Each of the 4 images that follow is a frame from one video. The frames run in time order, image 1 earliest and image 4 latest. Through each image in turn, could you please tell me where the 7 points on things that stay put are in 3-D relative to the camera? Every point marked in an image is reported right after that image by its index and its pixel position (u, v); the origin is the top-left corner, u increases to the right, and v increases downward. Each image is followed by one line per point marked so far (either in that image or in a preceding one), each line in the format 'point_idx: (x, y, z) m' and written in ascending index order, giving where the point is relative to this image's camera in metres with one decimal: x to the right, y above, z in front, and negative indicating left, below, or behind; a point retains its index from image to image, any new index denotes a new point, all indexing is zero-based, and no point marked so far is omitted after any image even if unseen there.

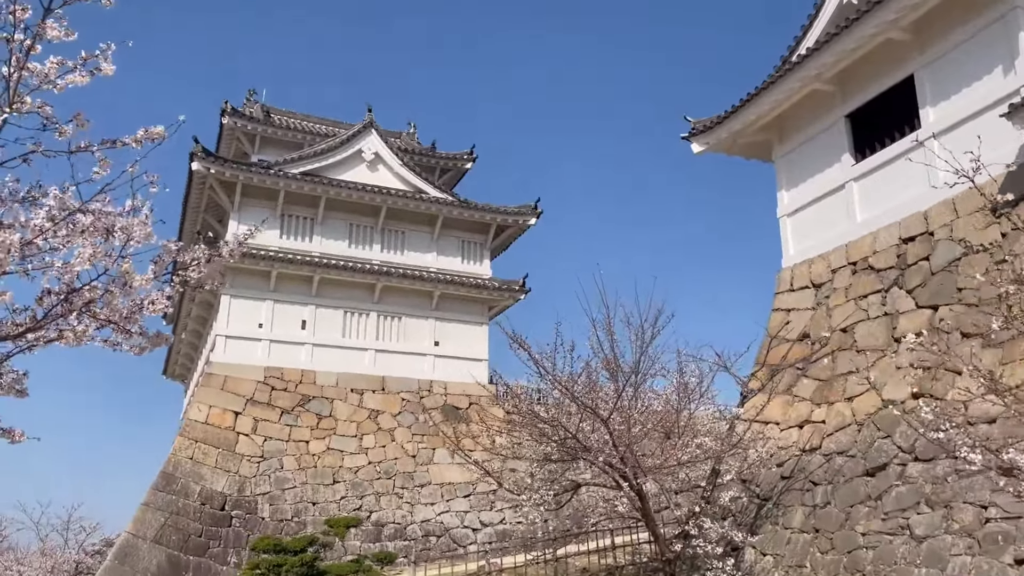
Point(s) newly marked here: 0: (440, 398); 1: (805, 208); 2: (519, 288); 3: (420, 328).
0: (-1.3, -2.0, +14.6) m
1: (+3.5, +0.9, +9.6) m
2: (+0.1, 0.0, +15.5) m
3: (-1.7, -0.7, +15.0) m
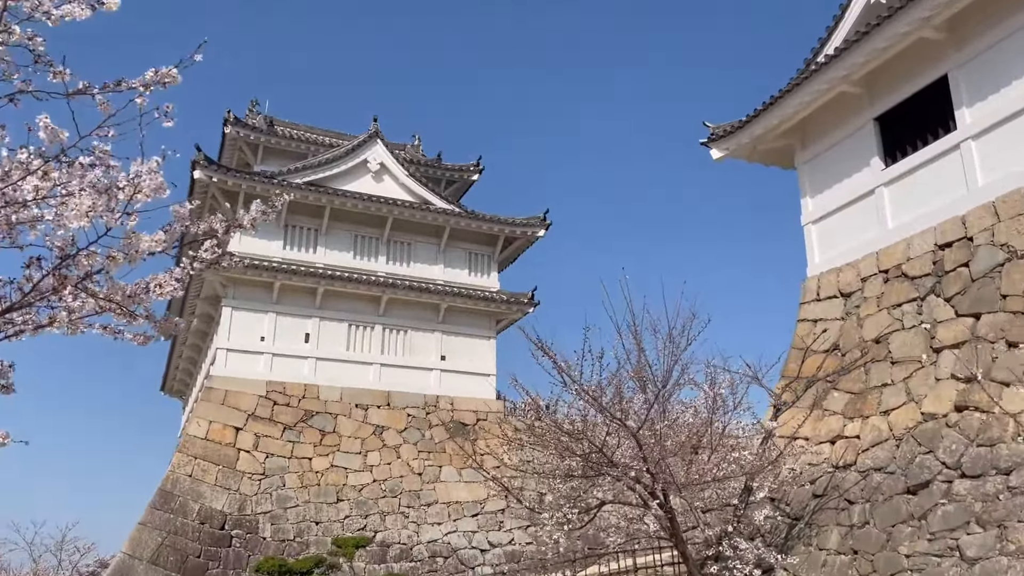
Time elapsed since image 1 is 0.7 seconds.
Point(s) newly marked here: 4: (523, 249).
0: (-1.2, -2.2, +14.2) m
1: (+3.7, +0.8, +9.2) m
2: (+0.3, -0.3, +15.1) m
3: (-1.6, -1.0, +14.6) m
4: (+0.2, +0.8, +15.9) m
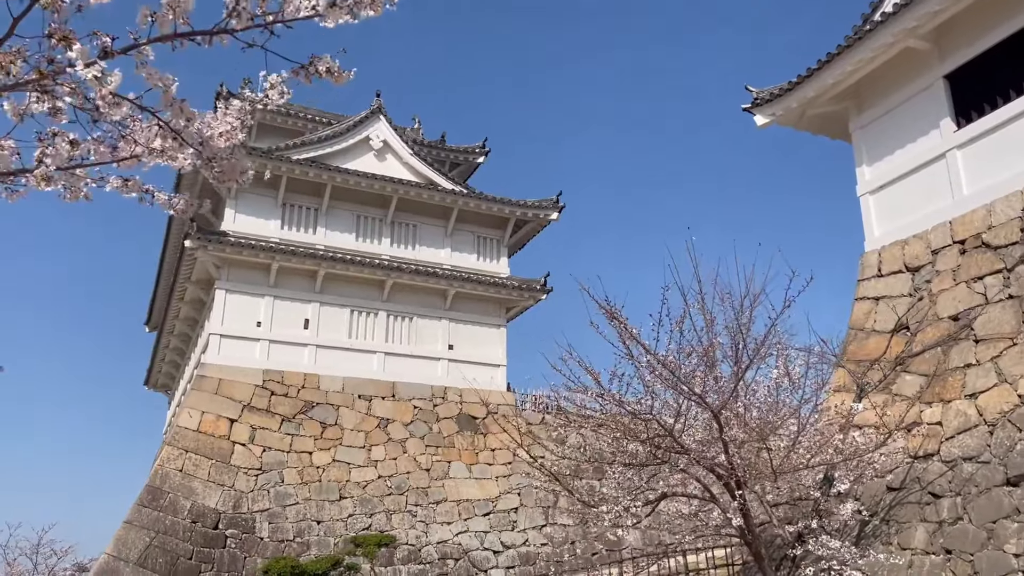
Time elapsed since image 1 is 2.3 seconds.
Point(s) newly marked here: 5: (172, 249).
0: (-0.9, -2.0, +13.3) m
1: (+4.0, +1.1, +8.4) m
2: (+0.5, 0.0, +14.3) m
3: (-1.3, -0.7, +13.7) m
4: (+0.4, +1.0, +15.1) m
5: (-6.3, +0.7, +14.9) m
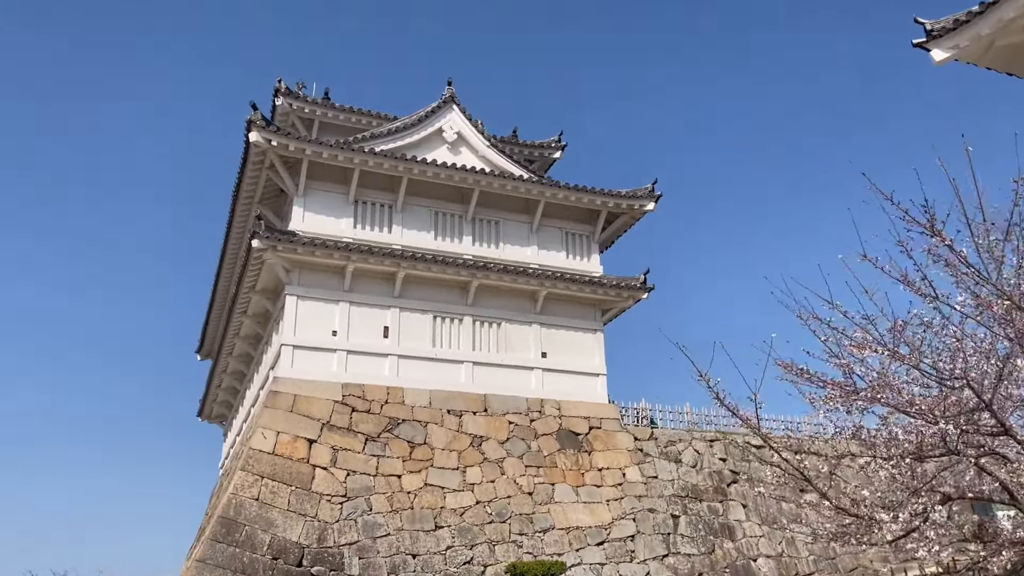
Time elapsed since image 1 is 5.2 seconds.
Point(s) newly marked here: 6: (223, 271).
0: (+0.6, -2.0, +11.8) m
1: (+5.3, +1.5, +6.8) m
2: (+2.0, 0.0, +12.7) m
3: (+0.2, -0.7, +12.2) m
4: (+2.0, +1.0, +13.6) m
5: (-4.8, +0.5, +13.6) m
6: (-5.0, +0.3, +13.8) m
